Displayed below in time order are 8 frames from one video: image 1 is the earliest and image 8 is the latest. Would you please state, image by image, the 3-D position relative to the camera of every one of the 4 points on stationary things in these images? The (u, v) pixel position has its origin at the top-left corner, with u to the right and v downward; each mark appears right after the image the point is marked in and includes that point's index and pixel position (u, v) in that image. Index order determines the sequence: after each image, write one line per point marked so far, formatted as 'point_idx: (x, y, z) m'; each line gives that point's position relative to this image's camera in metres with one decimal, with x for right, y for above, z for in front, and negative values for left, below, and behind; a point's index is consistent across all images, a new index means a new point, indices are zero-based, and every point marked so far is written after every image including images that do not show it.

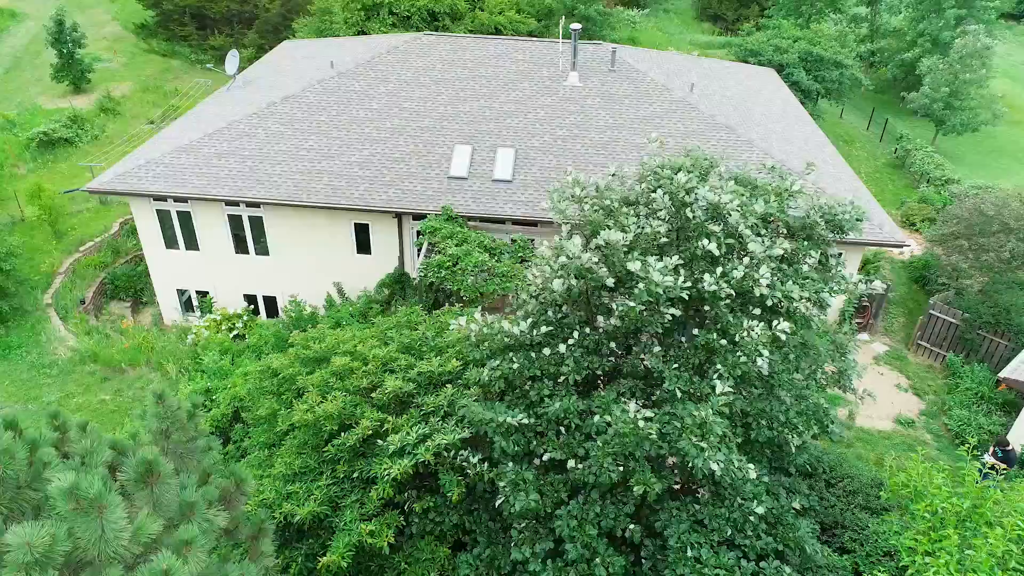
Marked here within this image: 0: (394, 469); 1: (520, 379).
0: (-1.3, -2.2, +8.8) m
1: (+0.2, -1.1, +8.5) m
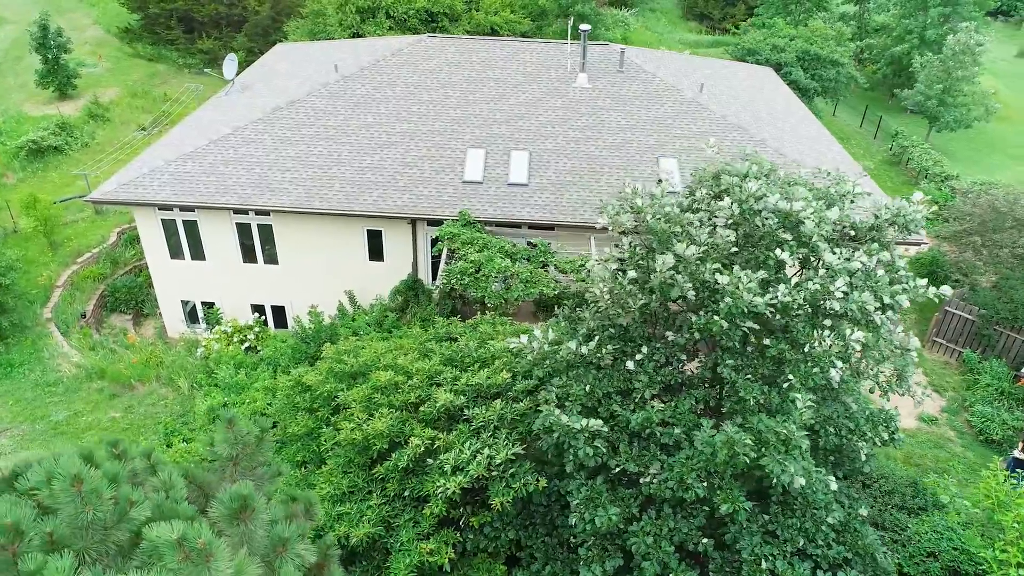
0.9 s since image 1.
0: (-0.6, -2.3, +8.5) m
1: (+0.9, -1.2, +8.2) m
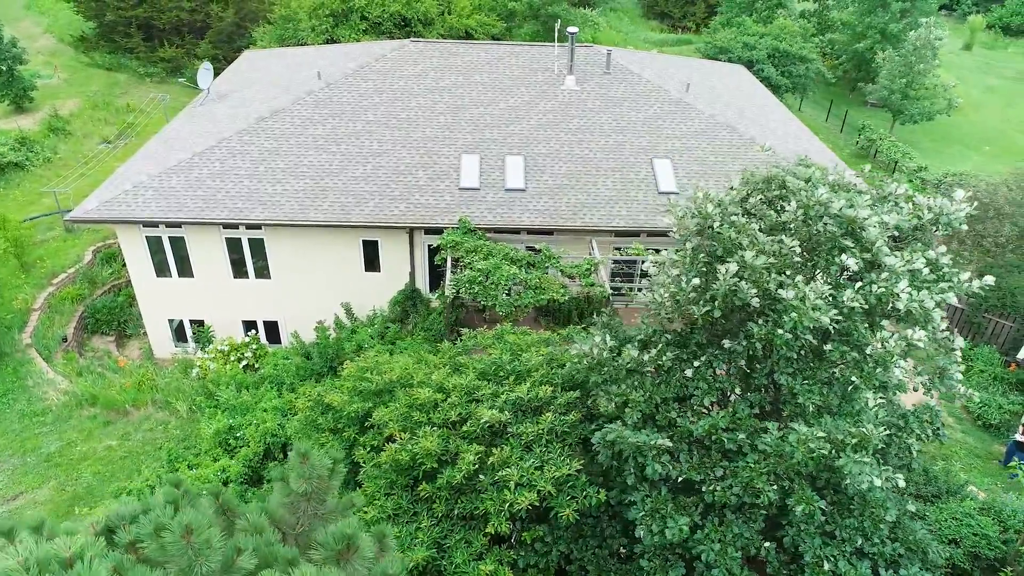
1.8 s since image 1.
0: (+0.1, -2.5, +8.4) m
1: (+1.5, -1.3, +8.2) m
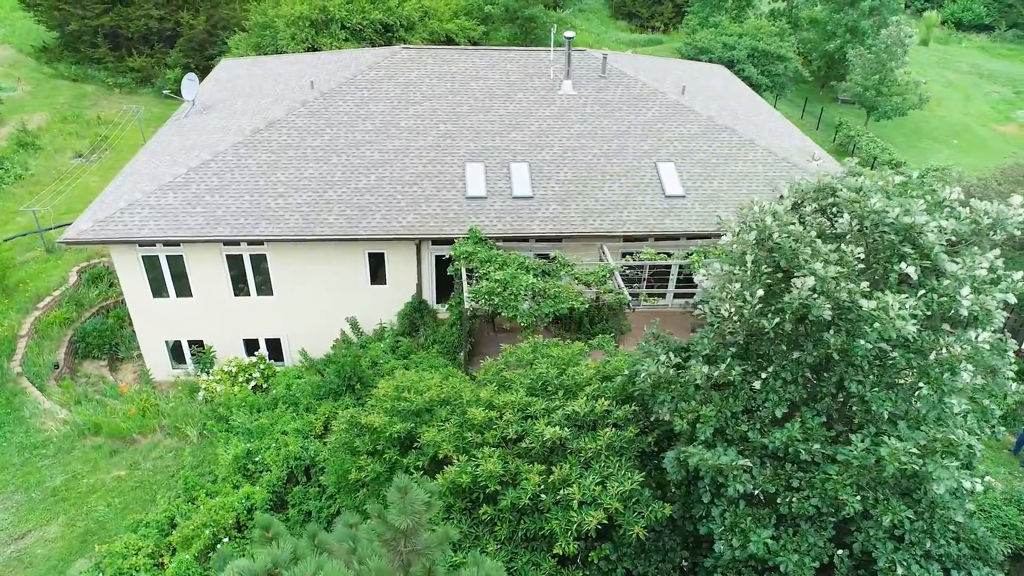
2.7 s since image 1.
0: (+0.9, -2.7, +8.3) m
1: (+2.3, -1.4, +8.1) m
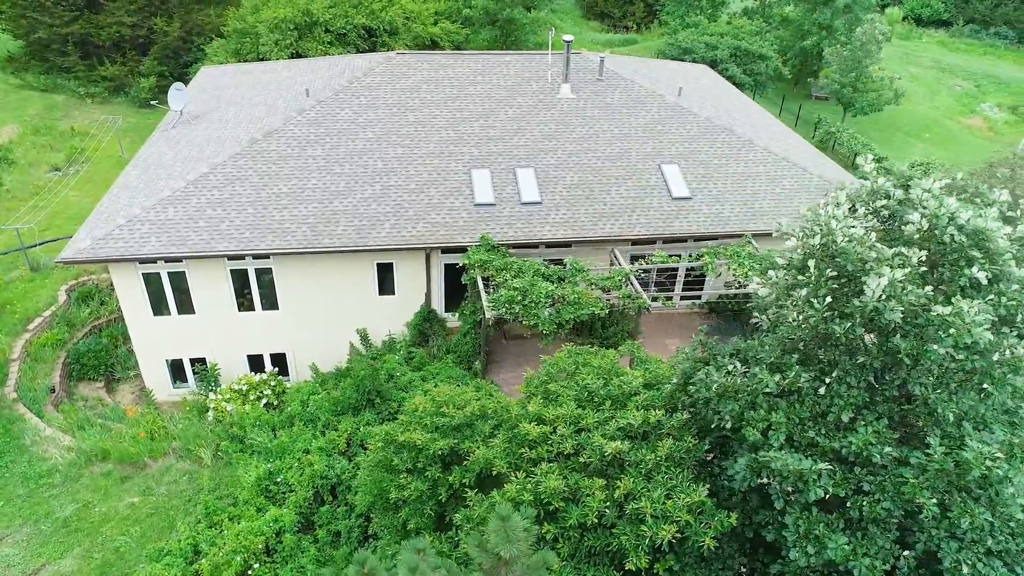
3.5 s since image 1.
0: (+1.6, -2.8, +8.2) m
1: (+3.0, -1.5, +8.1) m
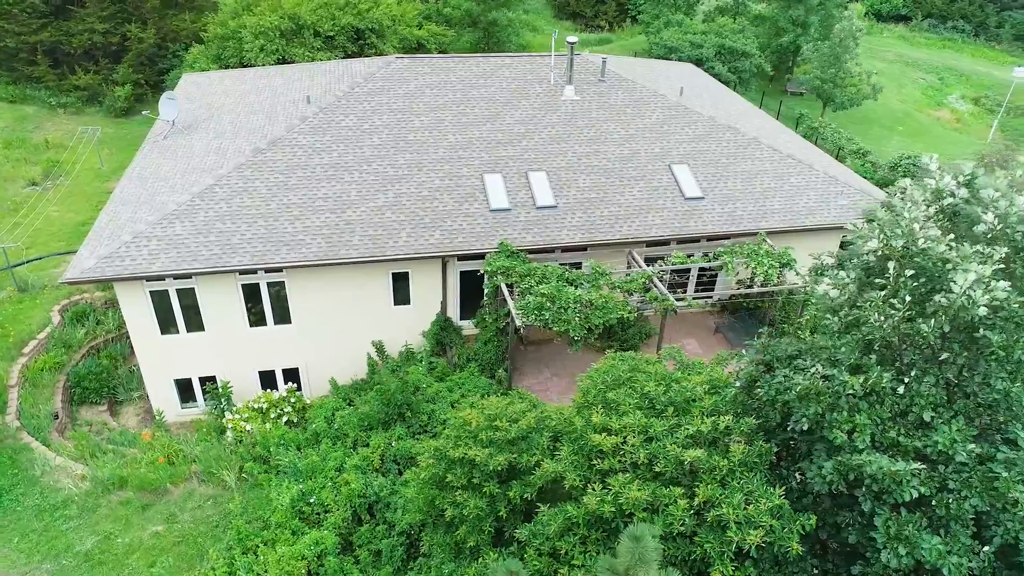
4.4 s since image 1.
0: (+2.6, -2.9, +8.1) m
1: (+3.9, -1.5, +8.1) m
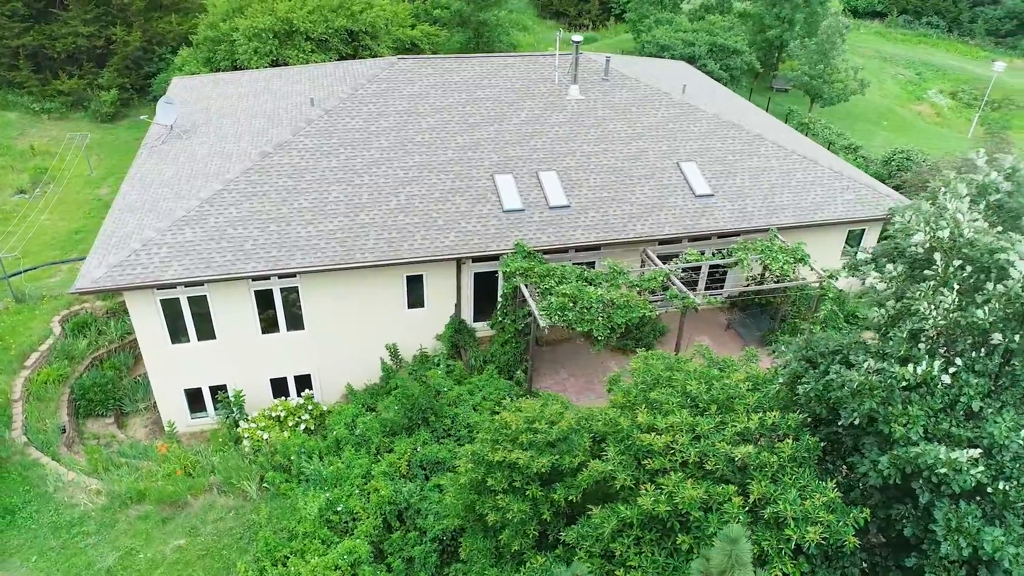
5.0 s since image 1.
0: (+3.2, -2.8, +8.1) m
1: (+4.6, -1.5, +8.2) m
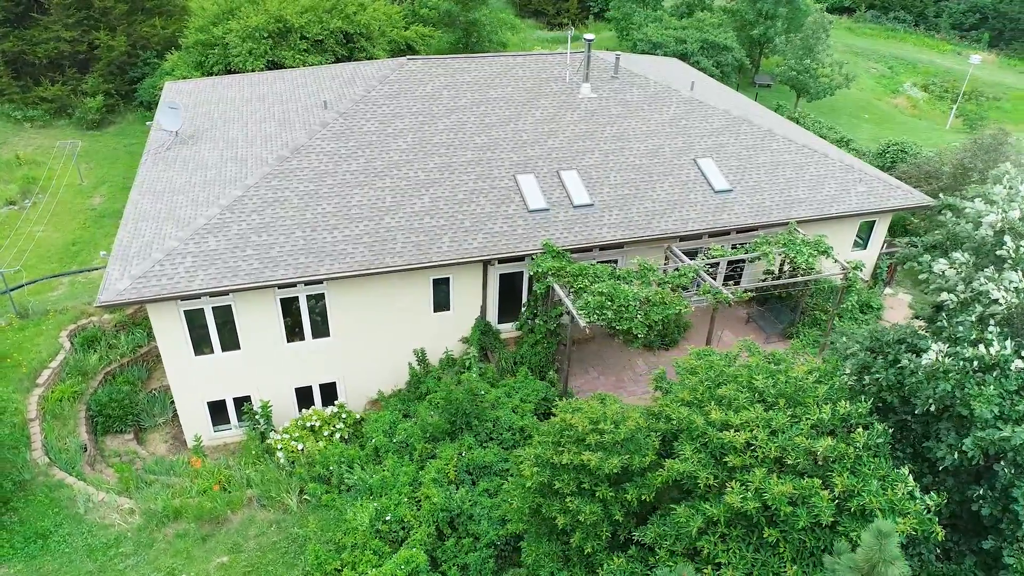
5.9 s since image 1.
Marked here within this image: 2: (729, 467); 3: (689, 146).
0: (+4.3, -2.7, +8.2) m
1: (+5.6, -1.4, +8.3) m
2: (+2.7, -2.2, +9.0) m
3: (+4.5, +3.6, +18.4) m
